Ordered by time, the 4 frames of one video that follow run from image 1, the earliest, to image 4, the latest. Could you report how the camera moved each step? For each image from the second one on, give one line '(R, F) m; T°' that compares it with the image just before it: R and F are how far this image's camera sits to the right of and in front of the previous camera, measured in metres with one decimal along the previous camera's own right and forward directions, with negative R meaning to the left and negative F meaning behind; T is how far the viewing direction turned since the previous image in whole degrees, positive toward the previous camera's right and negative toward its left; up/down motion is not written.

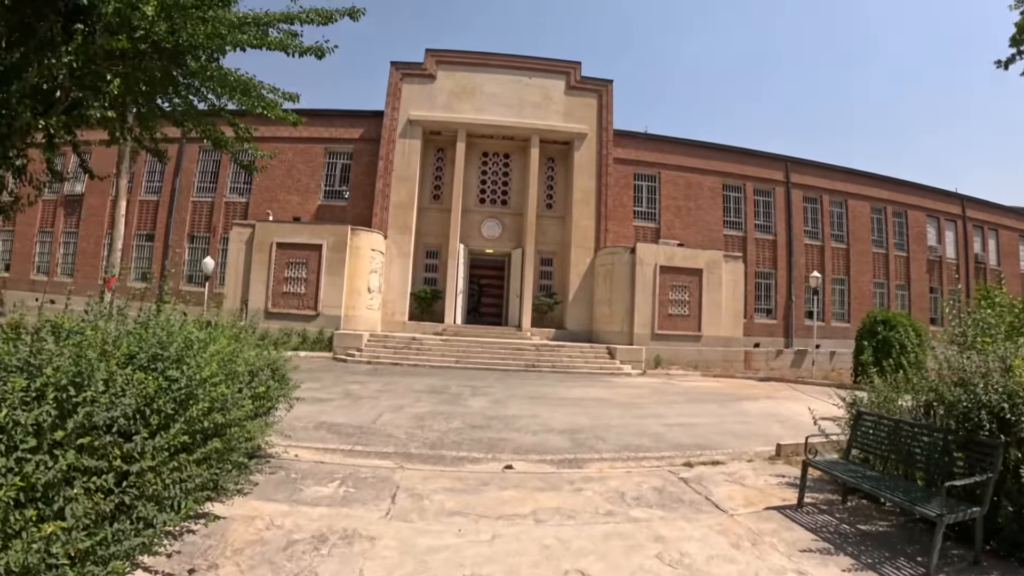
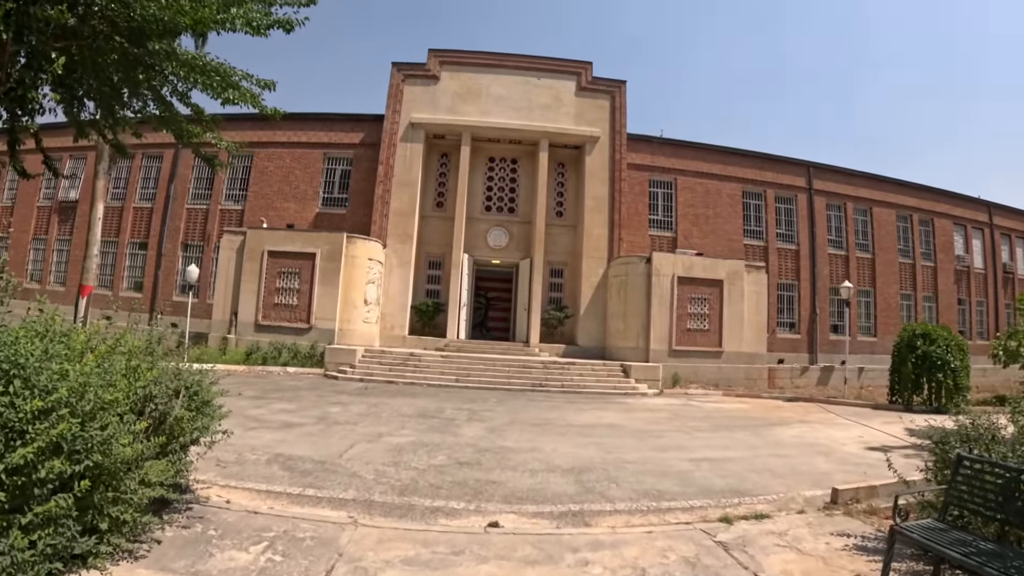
(+0.2, +1.2) m; -1°
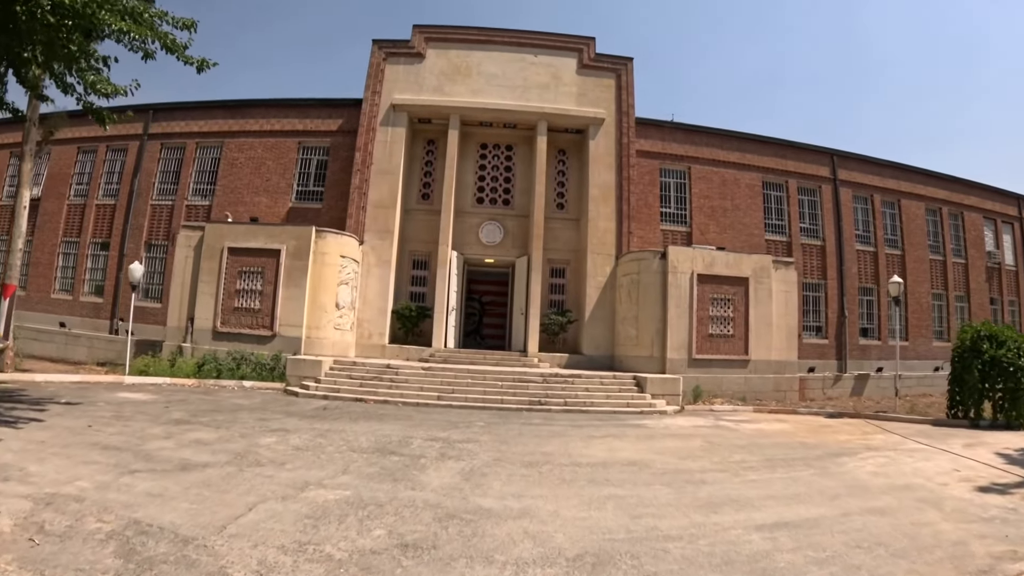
(+0.2, +2.2) m; 0°
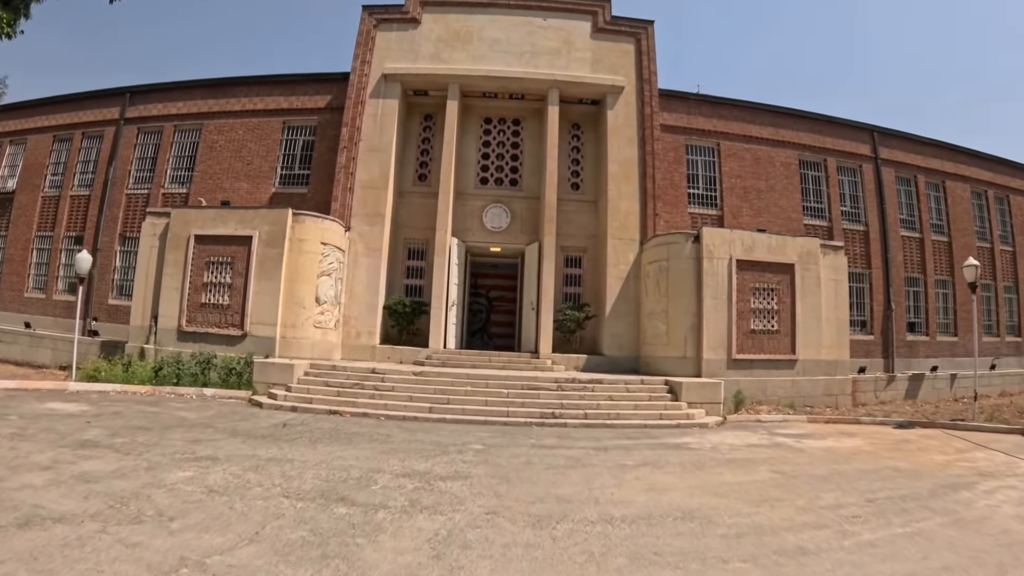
(+0.1, +2.0) m; -1°
